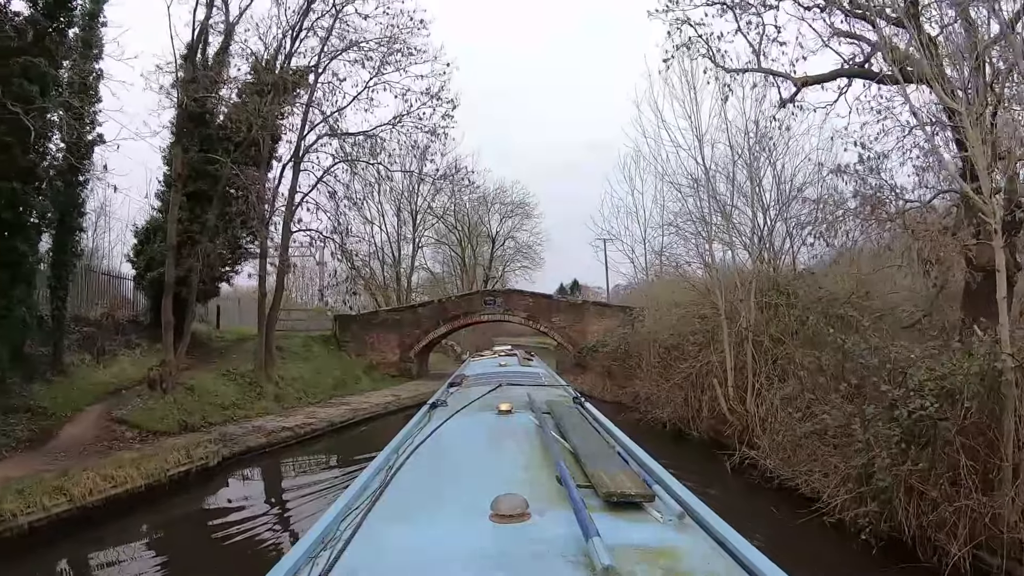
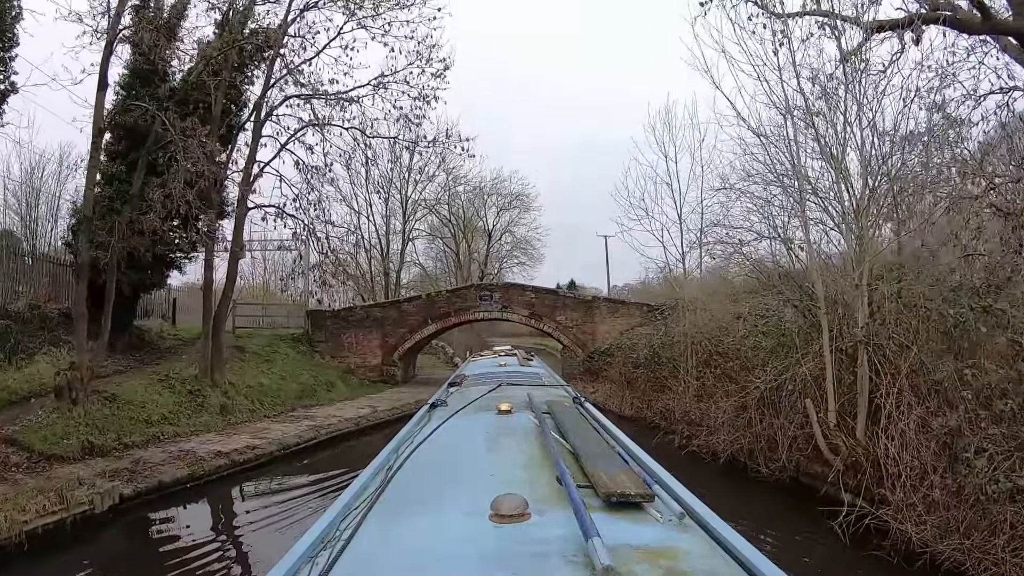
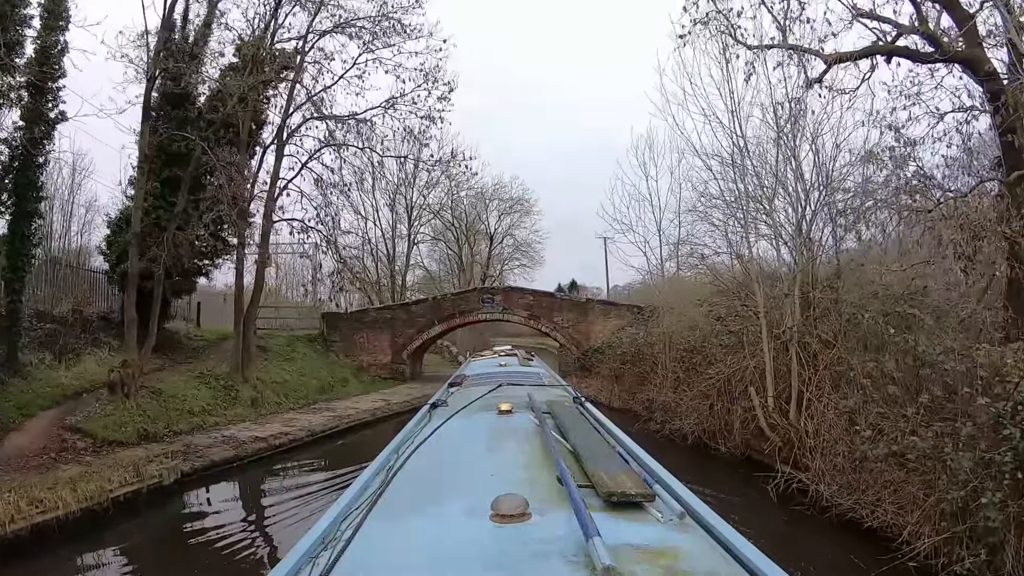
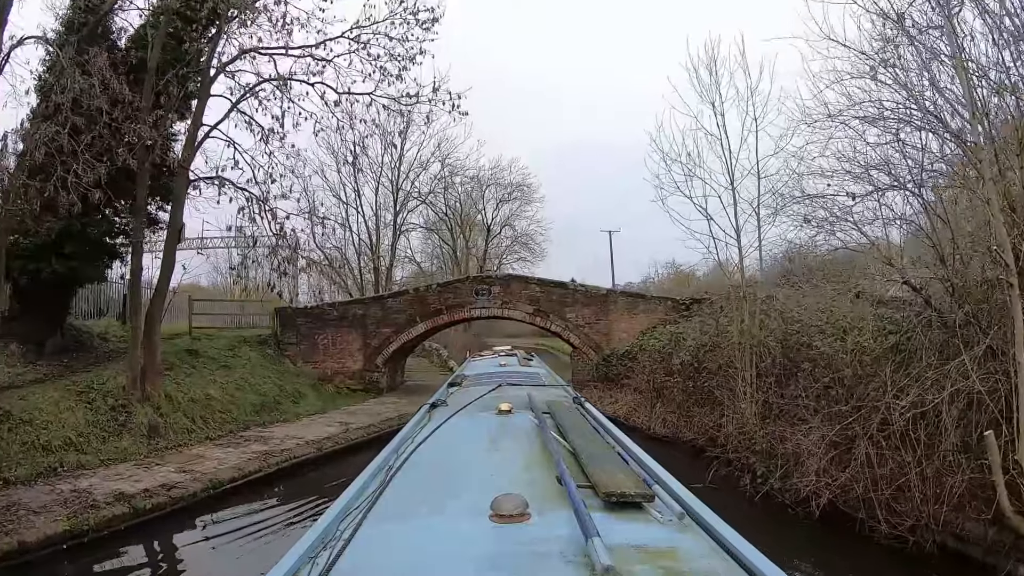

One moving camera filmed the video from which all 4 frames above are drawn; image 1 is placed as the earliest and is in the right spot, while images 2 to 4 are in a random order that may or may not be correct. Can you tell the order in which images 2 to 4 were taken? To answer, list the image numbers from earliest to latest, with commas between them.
3, 2, 4
